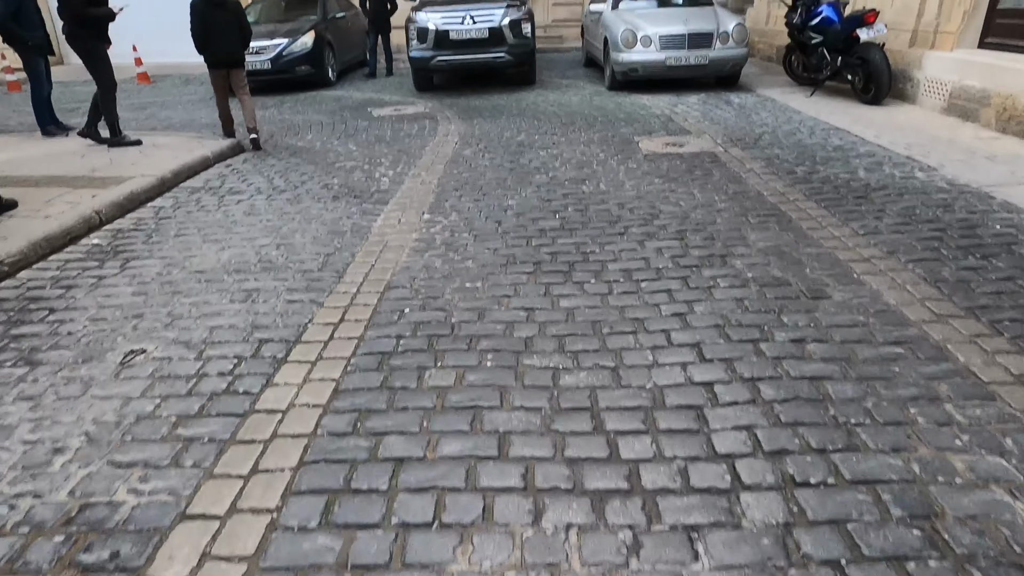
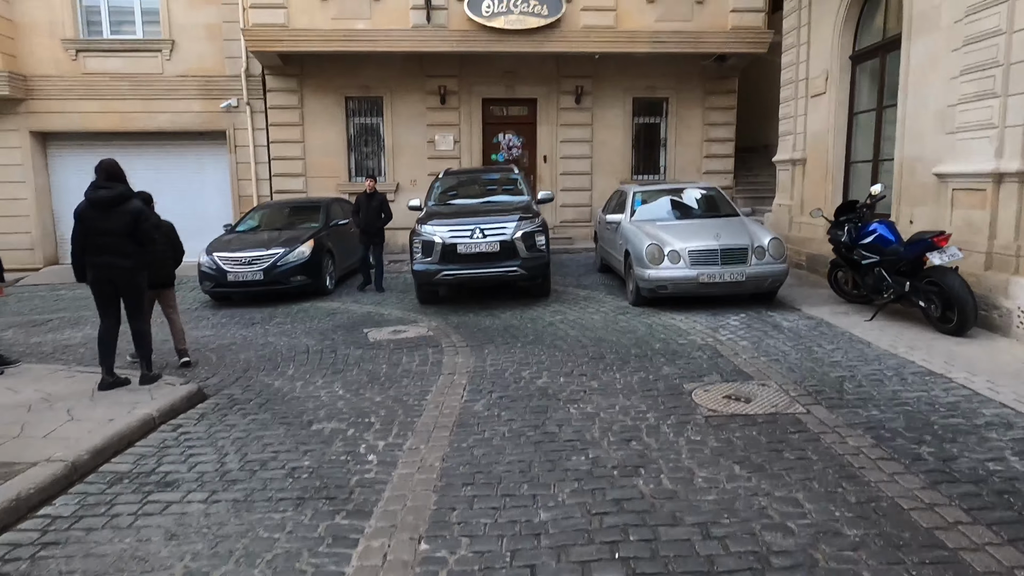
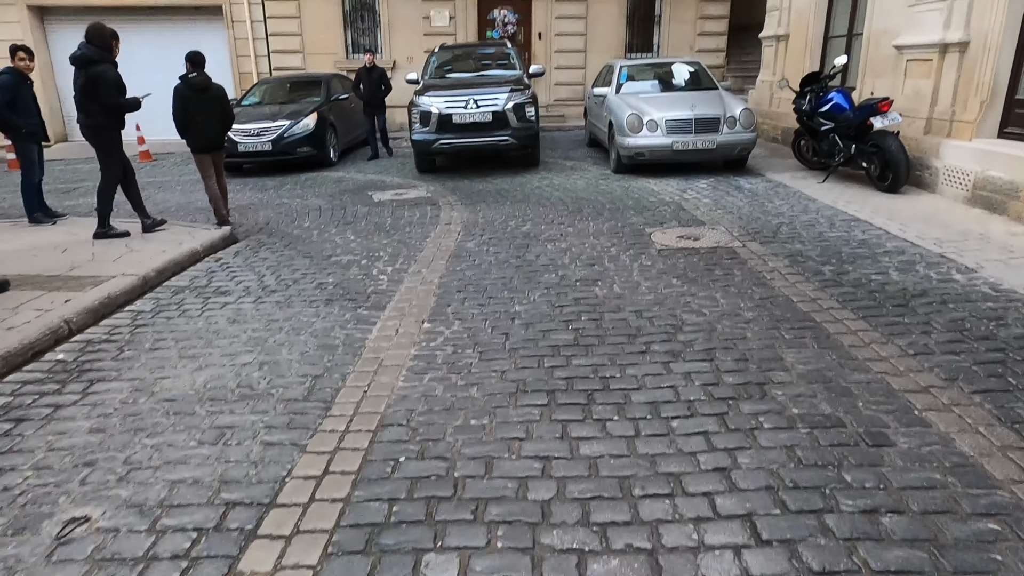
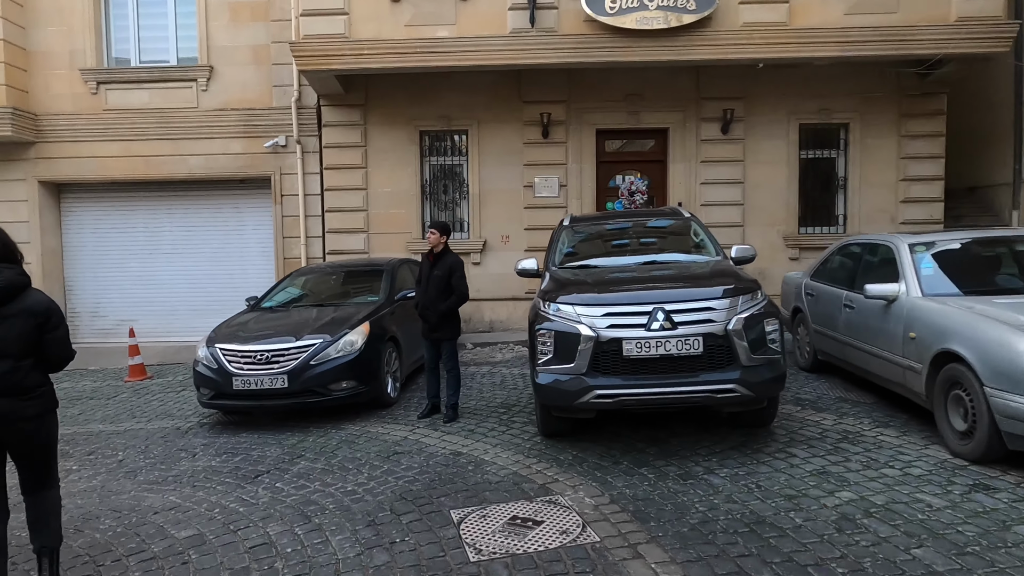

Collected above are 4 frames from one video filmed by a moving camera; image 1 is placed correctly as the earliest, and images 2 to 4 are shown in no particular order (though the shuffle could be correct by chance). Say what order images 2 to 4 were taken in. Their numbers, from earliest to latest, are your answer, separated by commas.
3, 2, 4
